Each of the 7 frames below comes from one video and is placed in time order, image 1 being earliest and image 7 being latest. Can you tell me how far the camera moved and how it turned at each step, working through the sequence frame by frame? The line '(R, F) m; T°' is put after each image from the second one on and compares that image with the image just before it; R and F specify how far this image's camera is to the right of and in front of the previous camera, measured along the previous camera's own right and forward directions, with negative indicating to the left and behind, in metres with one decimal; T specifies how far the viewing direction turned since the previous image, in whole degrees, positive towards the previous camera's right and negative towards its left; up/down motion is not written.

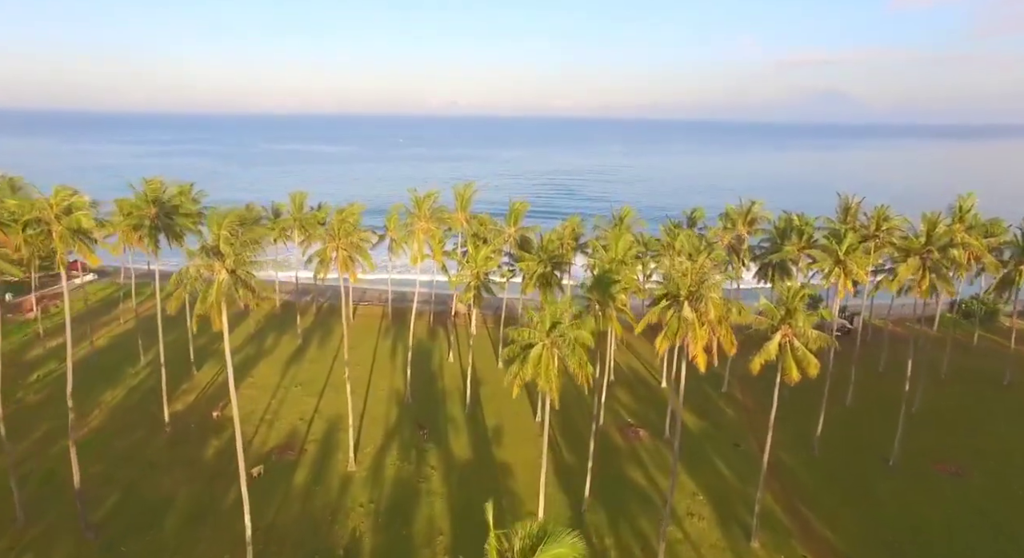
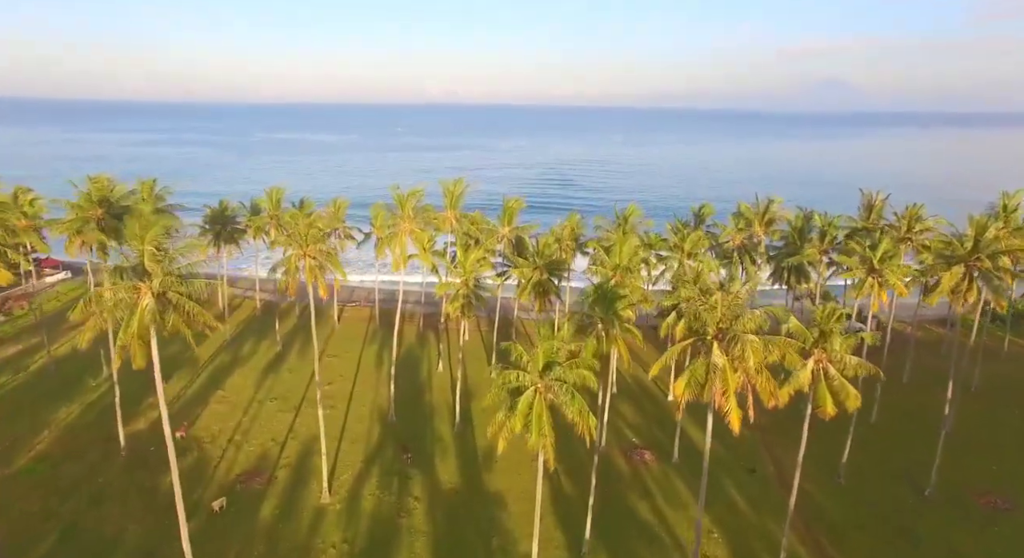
(+0.3, +3.6) m; 0°
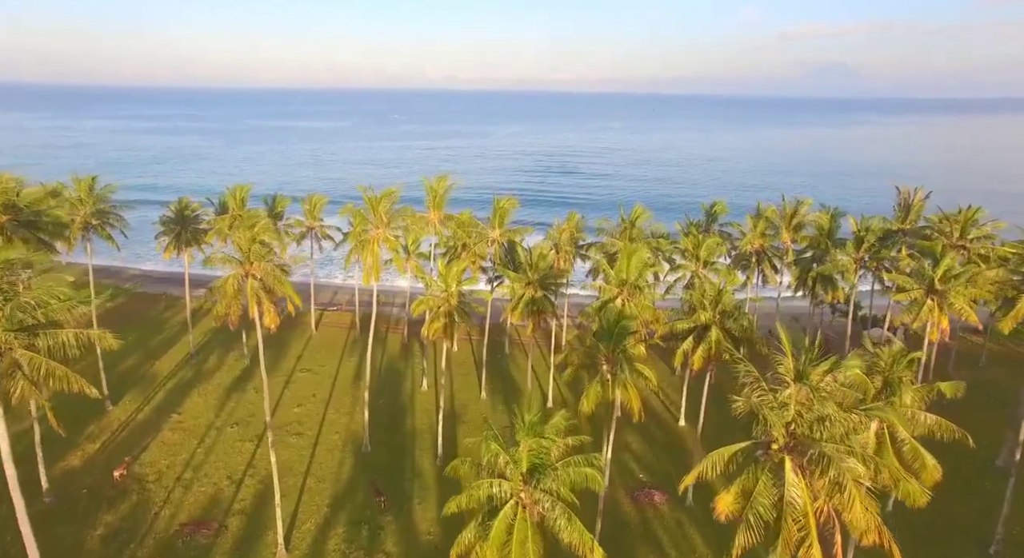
(+0.5, +4.7) m; 0°
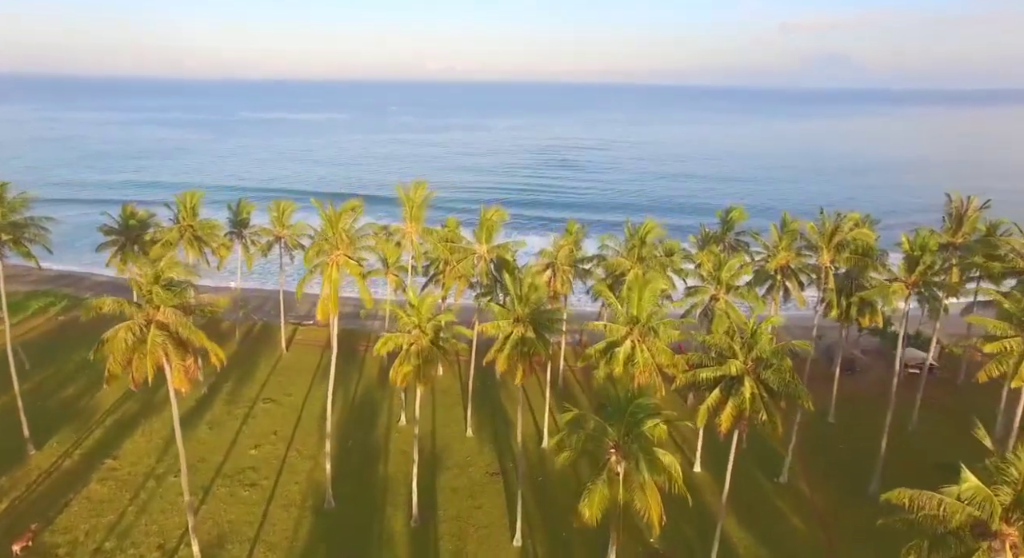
(+0.5, +5.1) m; 0°
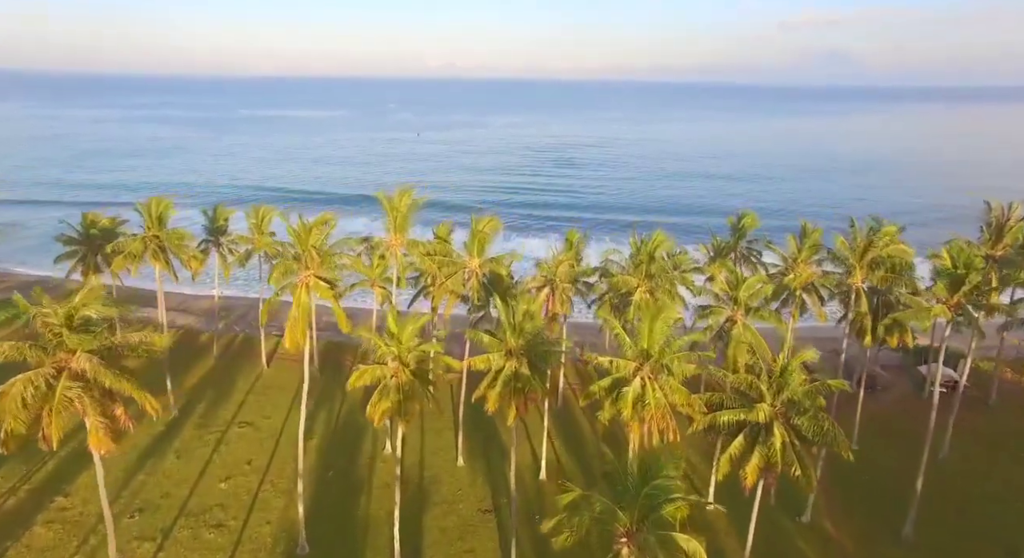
(+0.3, +3.0) m; 0°
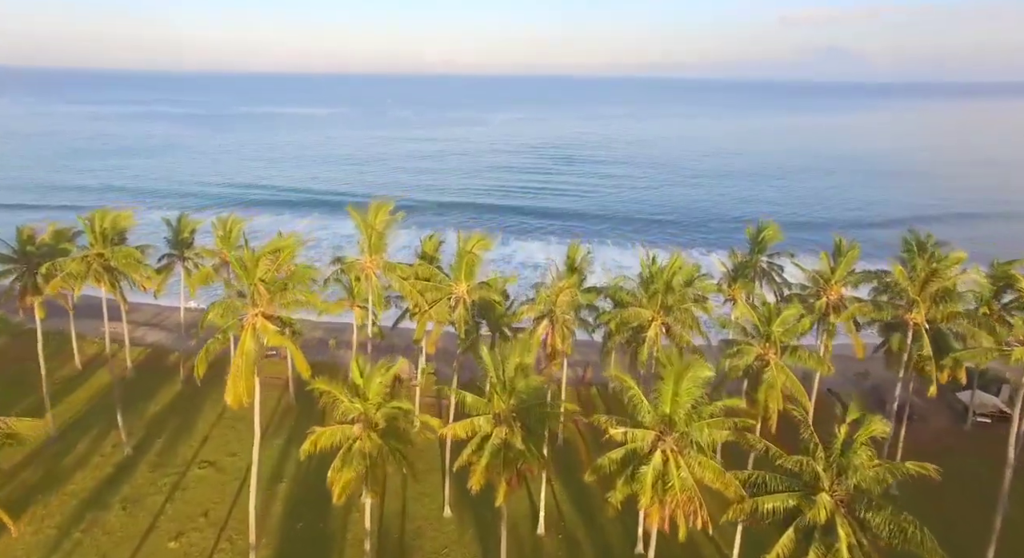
(+0.3, +4.0) m; 0°
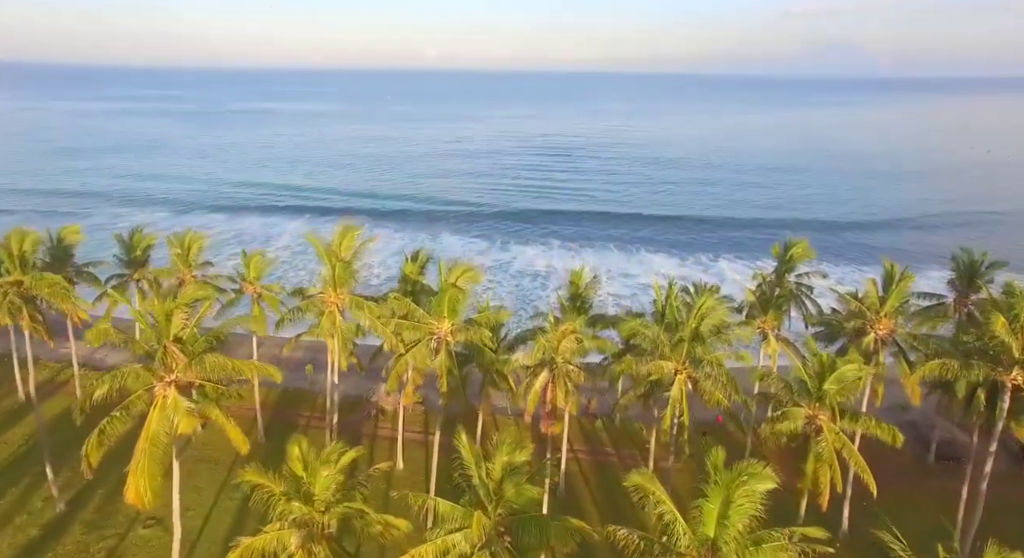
(+0.2, +4.3) m; 0°
